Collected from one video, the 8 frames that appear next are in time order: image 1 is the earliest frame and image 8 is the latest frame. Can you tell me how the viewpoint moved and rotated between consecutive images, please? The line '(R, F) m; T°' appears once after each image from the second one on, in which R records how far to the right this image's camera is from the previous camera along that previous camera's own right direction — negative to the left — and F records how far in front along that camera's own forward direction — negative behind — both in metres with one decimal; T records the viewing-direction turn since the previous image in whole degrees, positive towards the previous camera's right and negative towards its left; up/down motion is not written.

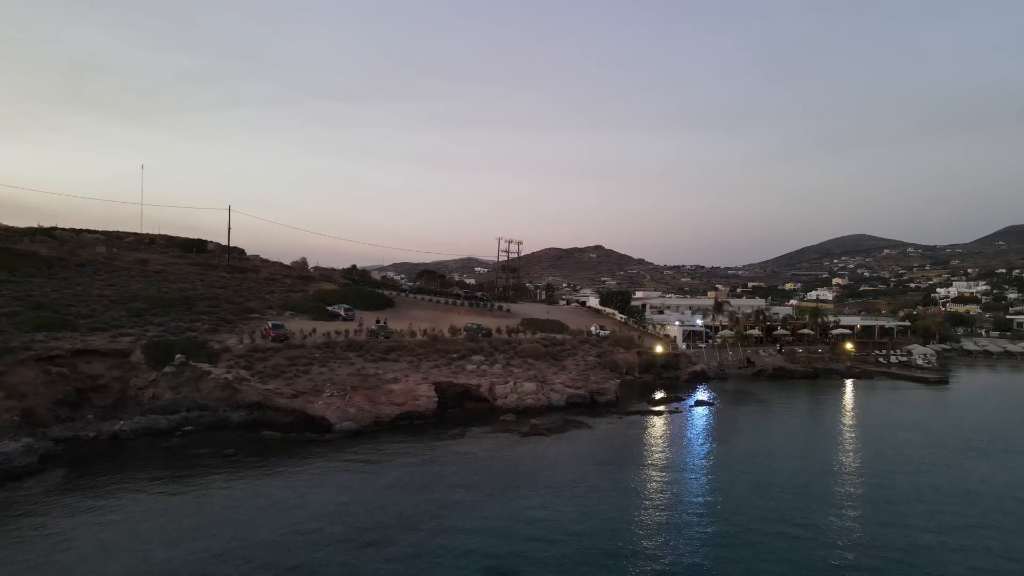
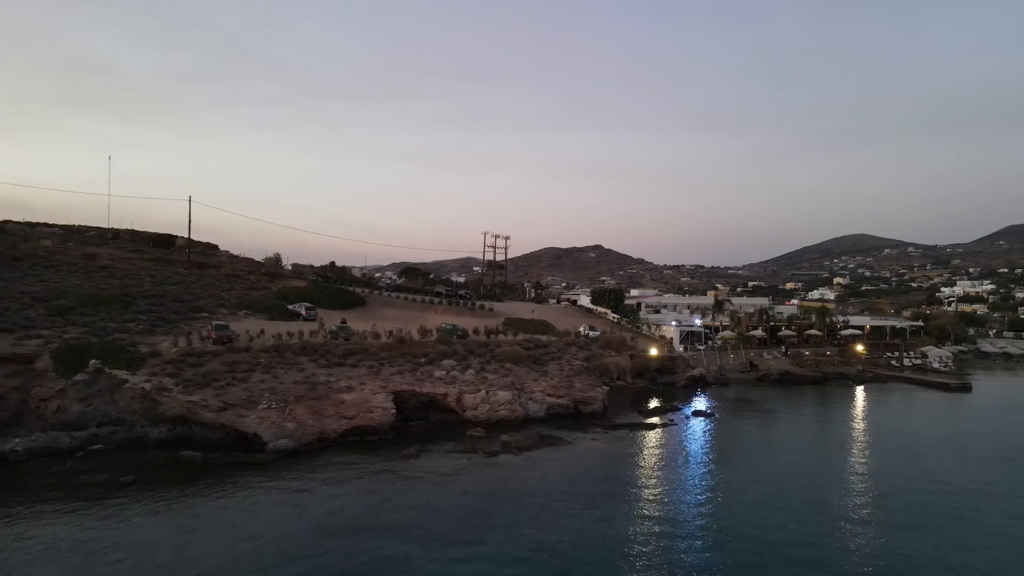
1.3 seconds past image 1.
(+1.6, +4.3) m; 0°
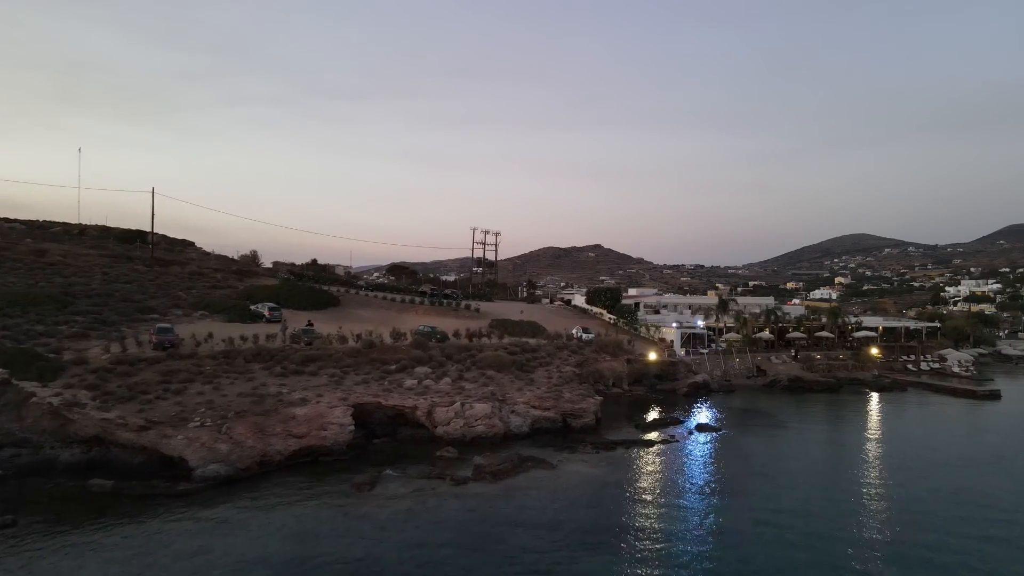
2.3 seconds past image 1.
(+1.0, +3.8) m; 0°
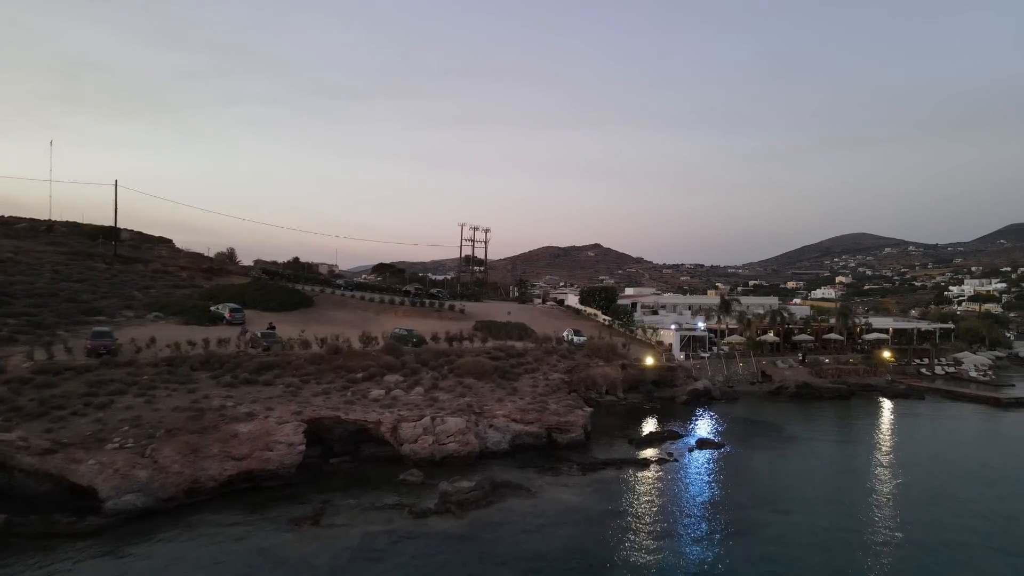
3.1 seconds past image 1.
(+1.0, +3.2) m; 0°
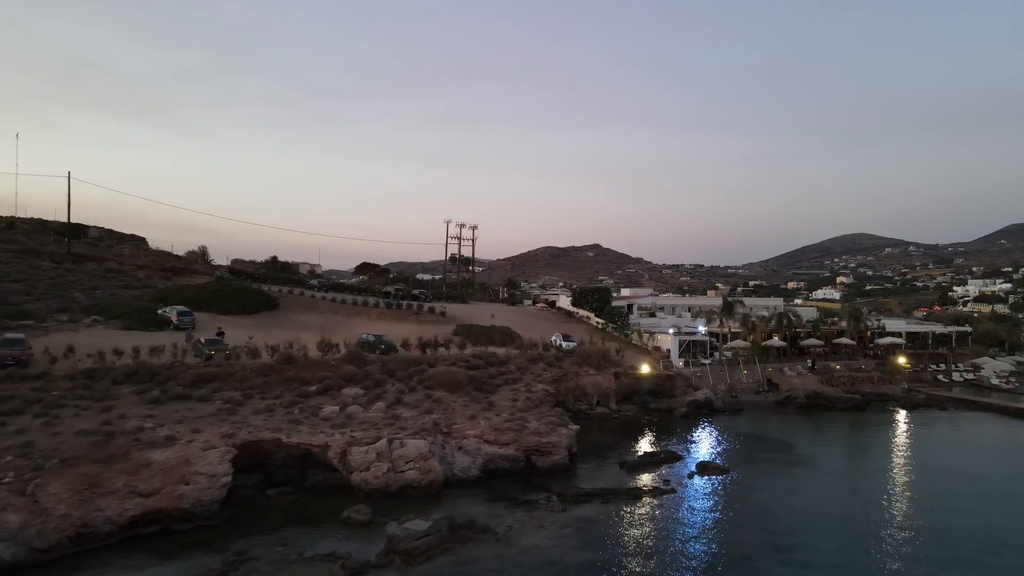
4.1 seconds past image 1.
(+1.1, +3.5) m; 0°
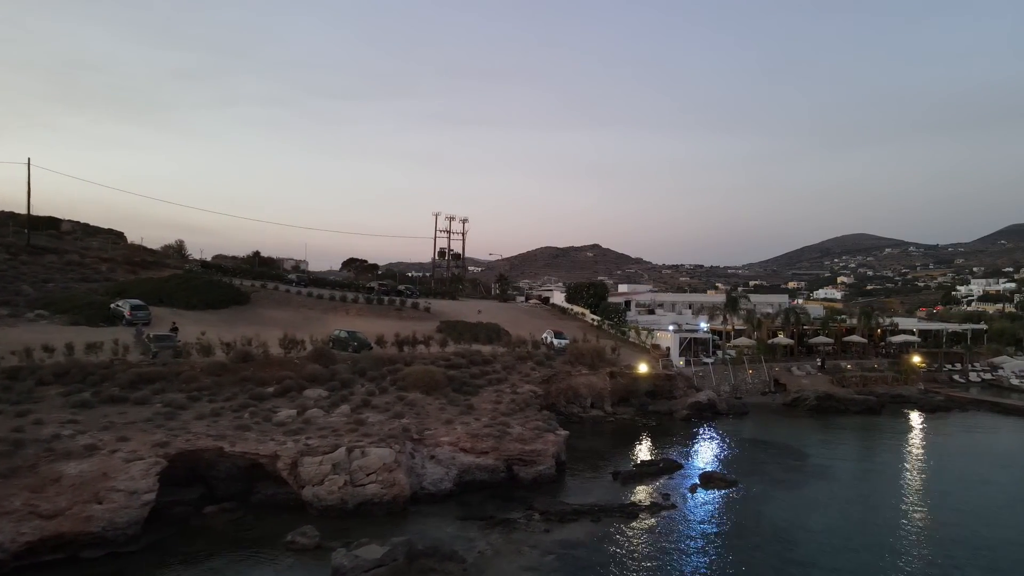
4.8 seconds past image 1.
(+0.7, +2.7) m; 0°
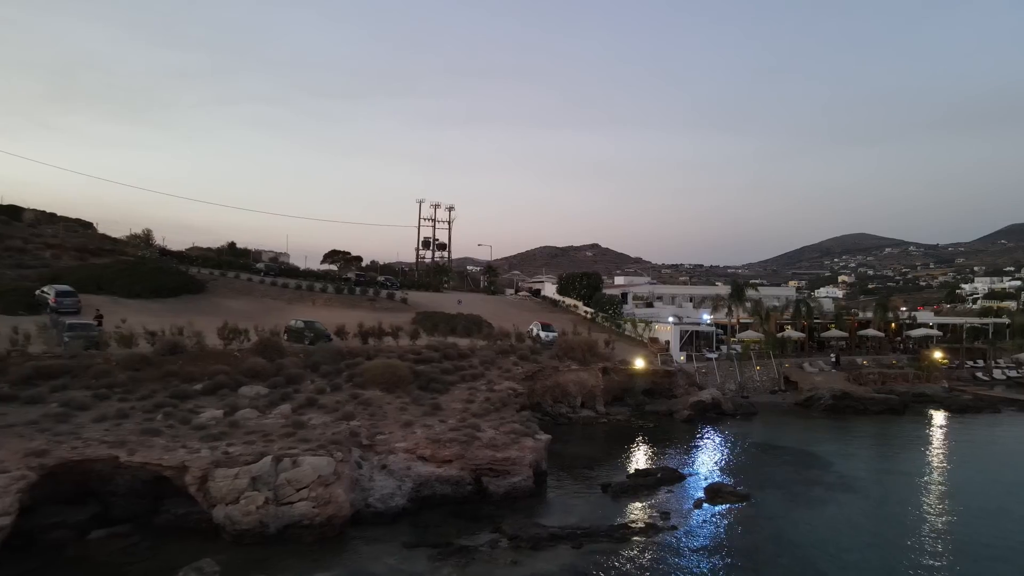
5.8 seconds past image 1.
(+0.9, +3.4) m; 0°
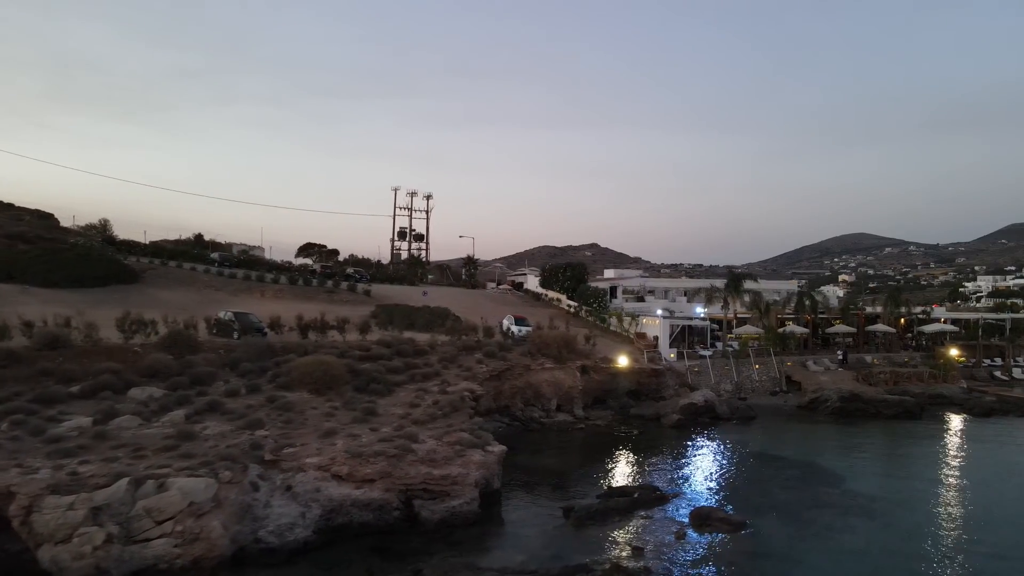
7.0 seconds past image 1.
(+1.5, +3.4) m; 0°
